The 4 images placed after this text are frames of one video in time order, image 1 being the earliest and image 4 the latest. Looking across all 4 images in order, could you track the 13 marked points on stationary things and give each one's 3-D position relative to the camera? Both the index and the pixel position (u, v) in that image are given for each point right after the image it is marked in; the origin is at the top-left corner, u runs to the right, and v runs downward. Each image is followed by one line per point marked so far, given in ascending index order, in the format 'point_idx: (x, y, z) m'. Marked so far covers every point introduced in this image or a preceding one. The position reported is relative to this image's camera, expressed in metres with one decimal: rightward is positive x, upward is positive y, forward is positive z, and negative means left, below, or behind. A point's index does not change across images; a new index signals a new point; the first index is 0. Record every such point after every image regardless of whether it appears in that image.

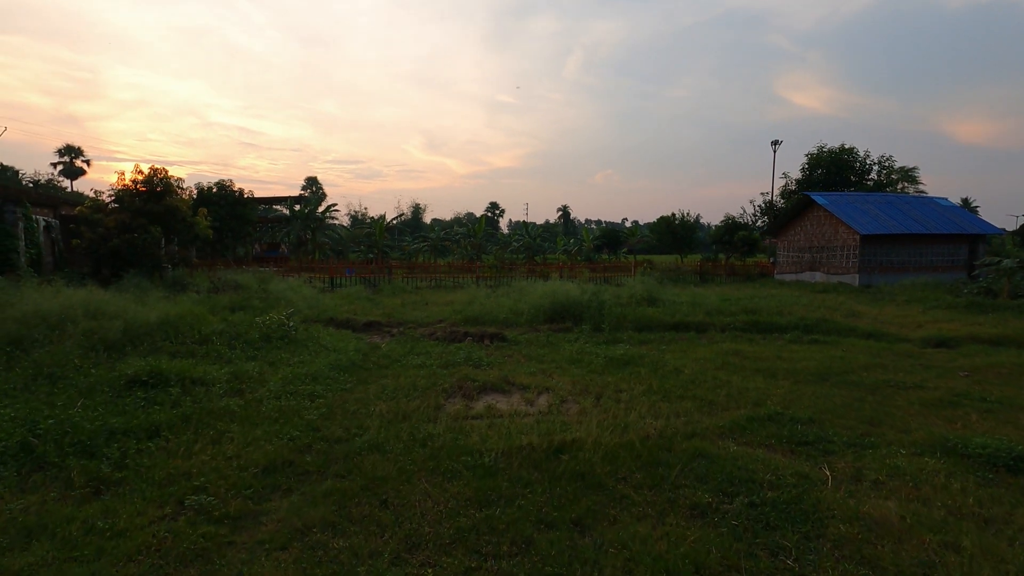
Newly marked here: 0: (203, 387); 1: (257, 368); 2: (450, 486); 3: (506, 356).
0: (-3.9, -1.2, +6.8) m
1: (-3.7, -1.2, +7.9) m
2: (-0.5, -1.6, +4.2) m
3: (-0.1, -1.2, +9.4) m
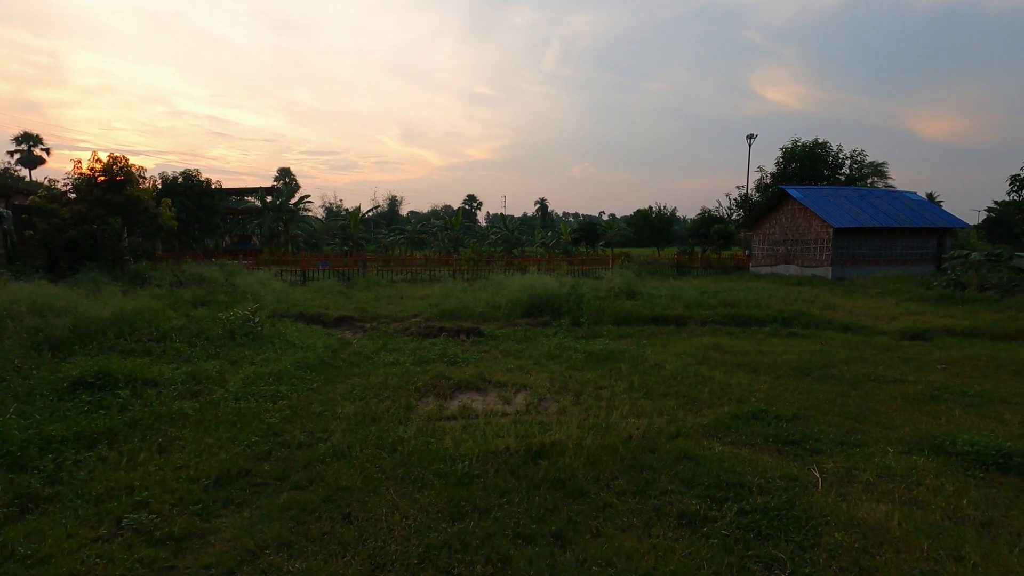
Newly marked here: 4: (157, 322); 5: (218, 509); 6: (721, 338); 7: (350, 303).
0: (-4.2, -1.2, +6.3) m
1: (-4.1, -1.1, +7.4) m
2: (-0.7, -1.5, +3.9) m
3: (-0.5, -1.1, +9.1) m
4: (-6.1, -0.6, +9.3) m
5: (-2.1, -1.6, +3.8) m
6: (+4.0, -1.0, +10.4) m
7: (-4.6, -0.4, +15.1) m
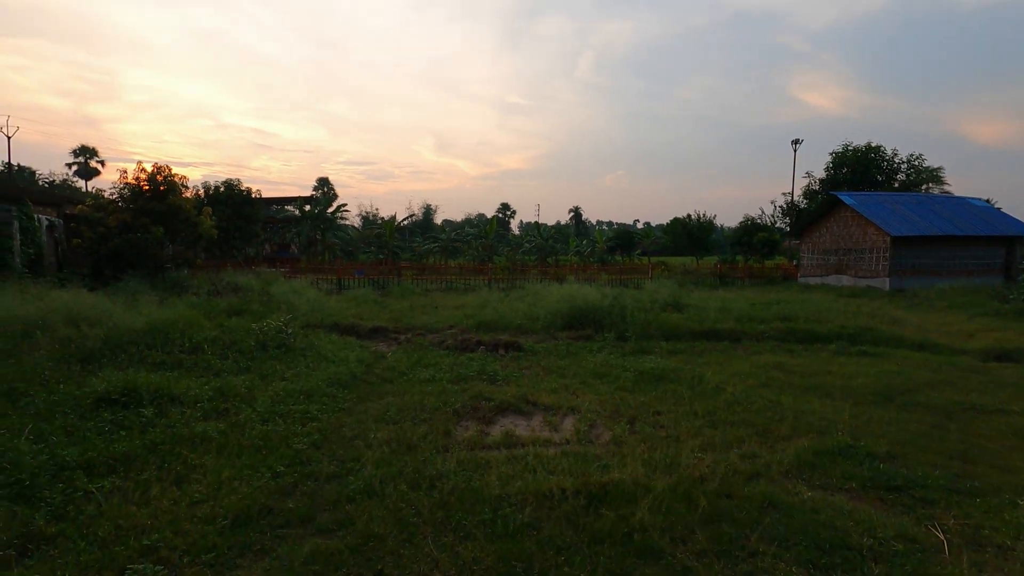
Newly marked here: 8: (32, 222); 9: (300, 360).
0: (-3.7, -1.3, +5.9) m
1: (-3.5, -1.2, +7.1) m
2: (-0.3, -1.6, +3.3) m
3: (+0.2, -1.3, +8.5) m
4: (-5.4, -0.8, +9.0) m
5: (-1.7, -1.7, +3.3) m
6: (+4.8, -1.2, +9.5) m
7: (-3.5, -0.7, +14.8) m
8: (-14.3, +2.0, +16.1) m
9: (-3.3, -1.1, +8.5) m
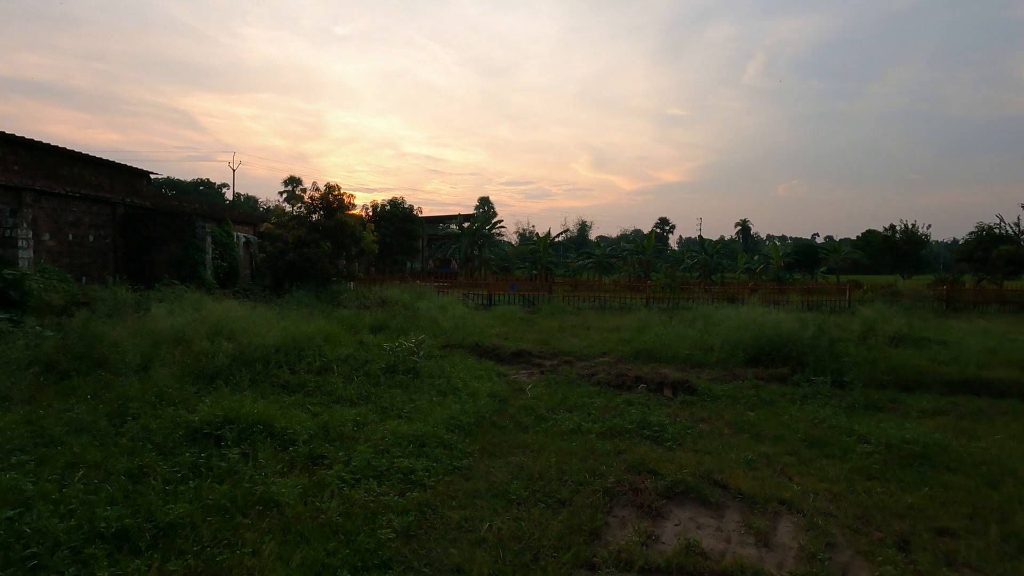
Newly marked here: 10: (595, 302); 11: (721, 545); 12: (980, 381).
0: (-2.2, -1.5, +4.9) m
1: (-1.7, -1.4, +5.9) m
2: (+0.3, -1.8, +1.5) m
3: (+2.2, -1.6, +6.3) m
4: (-3.0, -1.0, +8.4) m
5: (-1.1, -1.8, +1.9) m
6: (+6.9, -1.6, +6.0) m
7: (+0.5, -1.1, +13.4) m
8: (-9.5, +1.7, +17.8) m
9: (-1.2, -1.4, +7.2) m
10: (+3.1, -0.5, +19.8) m
11: (+1.5, -1.8, +3.7) m
12: (+6.9, -1.3, +8.0) m
